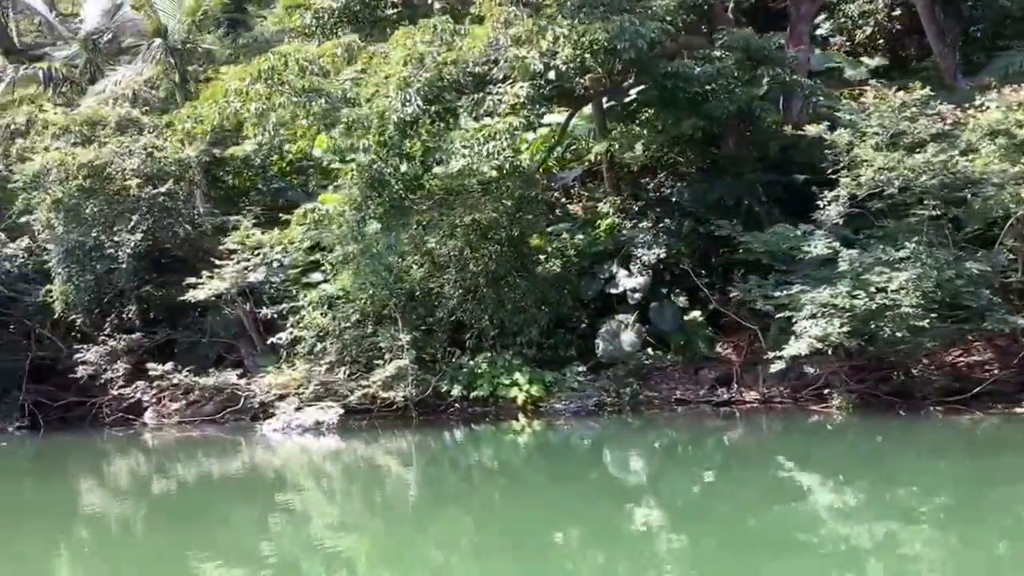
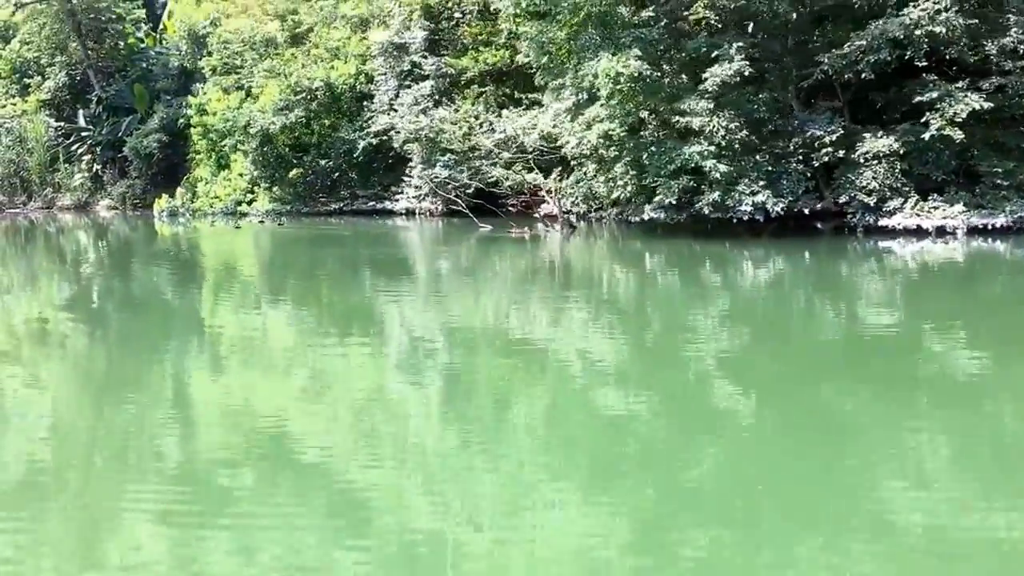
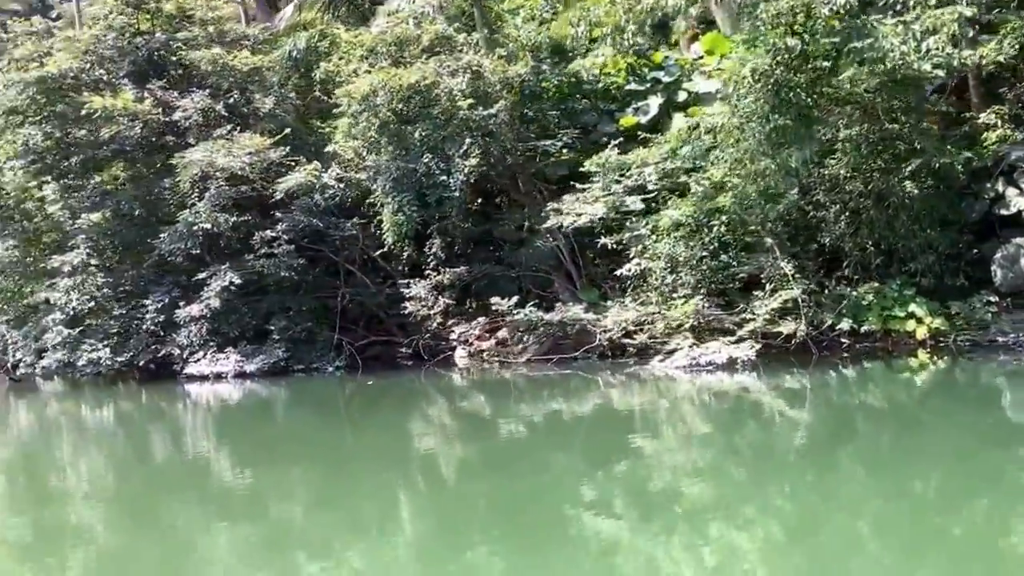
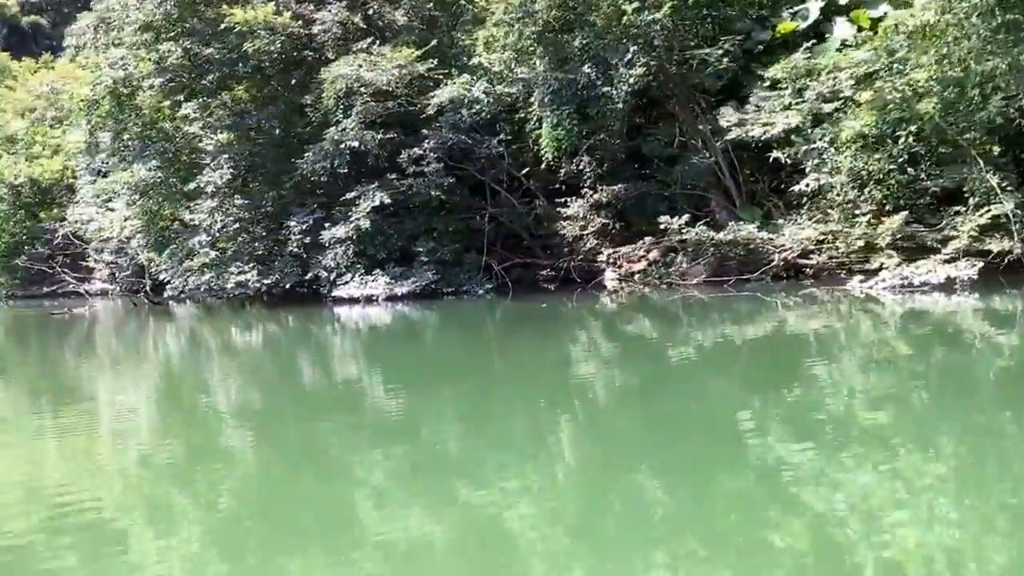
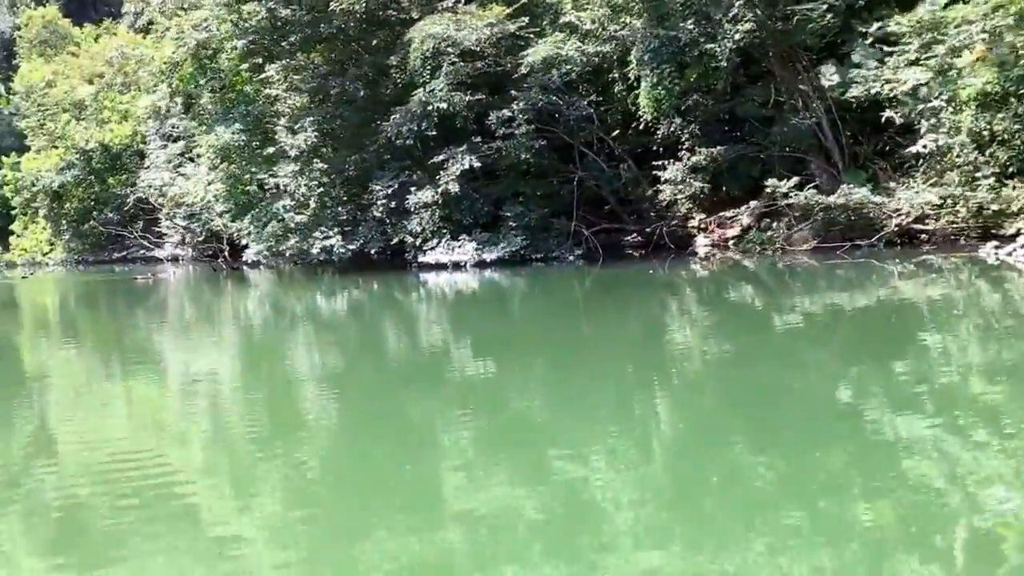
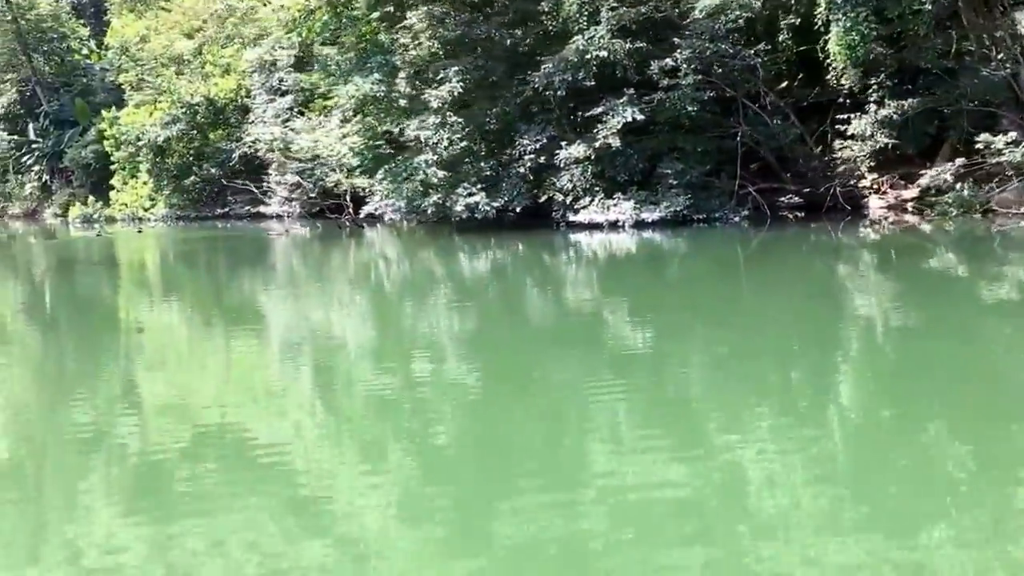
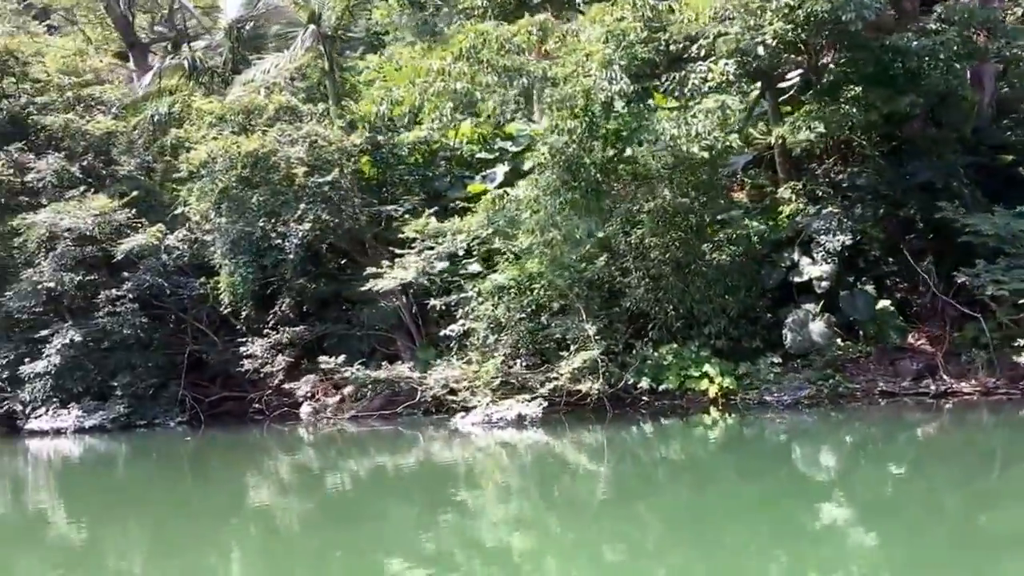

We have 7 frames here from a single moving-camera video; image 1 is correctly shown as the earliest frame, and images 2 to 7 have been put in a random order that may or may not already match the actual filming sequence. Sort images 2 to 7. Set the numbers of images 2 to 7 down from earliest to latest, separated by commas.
7, 3, 4, 5, 6, 2
